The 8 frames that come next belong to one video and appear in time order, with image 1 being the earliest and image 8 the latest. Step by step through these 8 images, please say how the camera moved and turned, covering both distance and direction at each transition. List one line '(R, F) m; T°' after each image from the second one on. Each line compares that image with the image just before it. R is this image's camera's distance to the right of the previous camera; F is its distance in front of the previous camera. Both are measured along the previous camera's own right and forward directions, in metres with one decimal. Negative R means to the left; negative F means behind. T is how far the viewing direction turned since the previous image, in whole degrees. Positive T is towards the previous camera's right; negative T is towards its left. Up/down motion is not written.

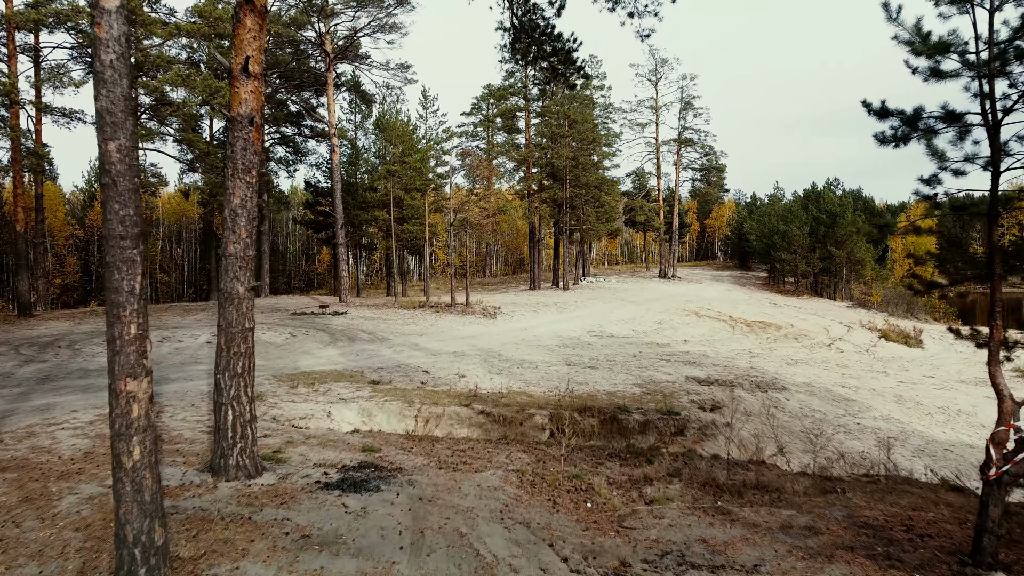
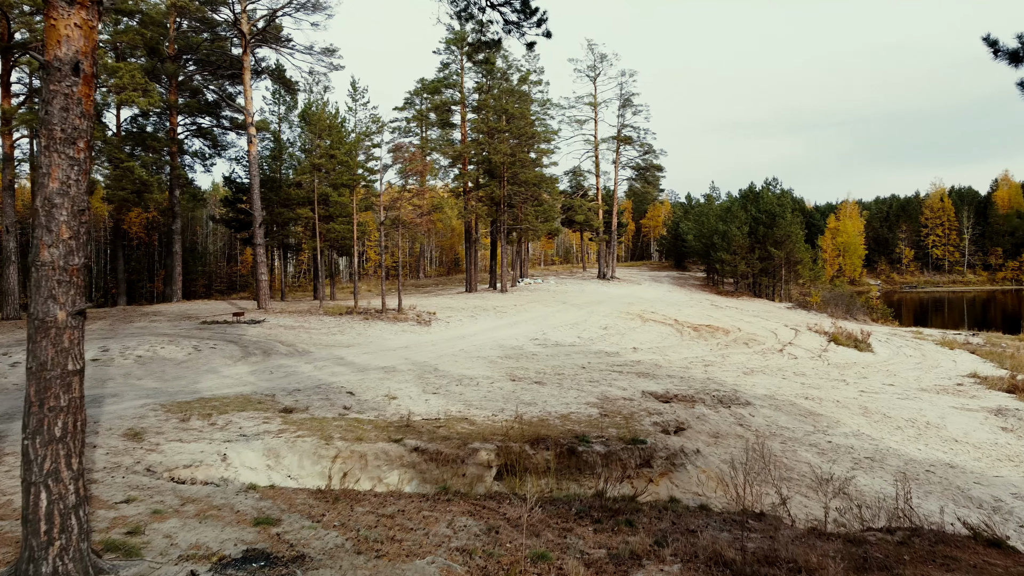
(0.0, +1.3) m; +4°
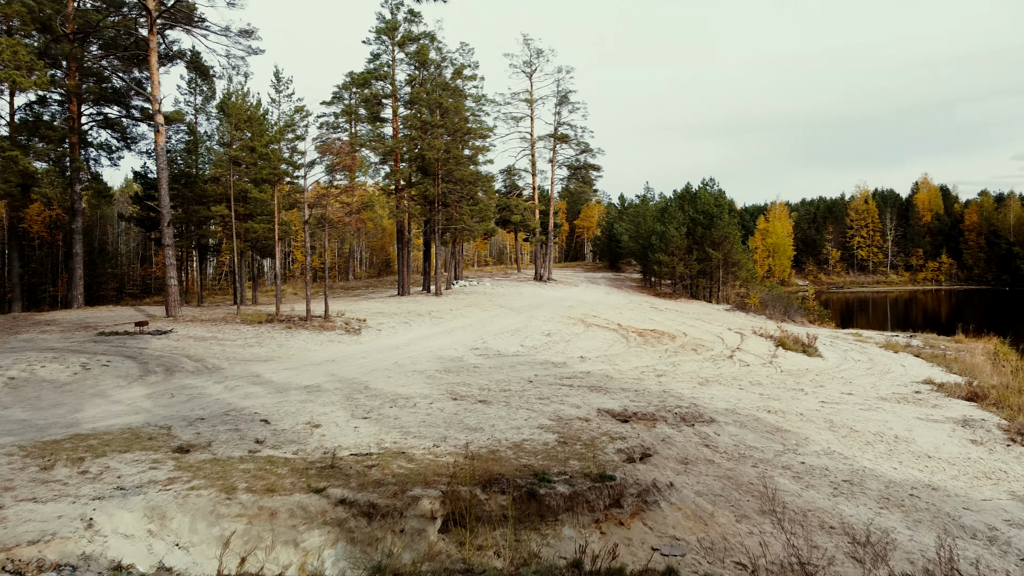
(-0.1, +1.1) m; +5°
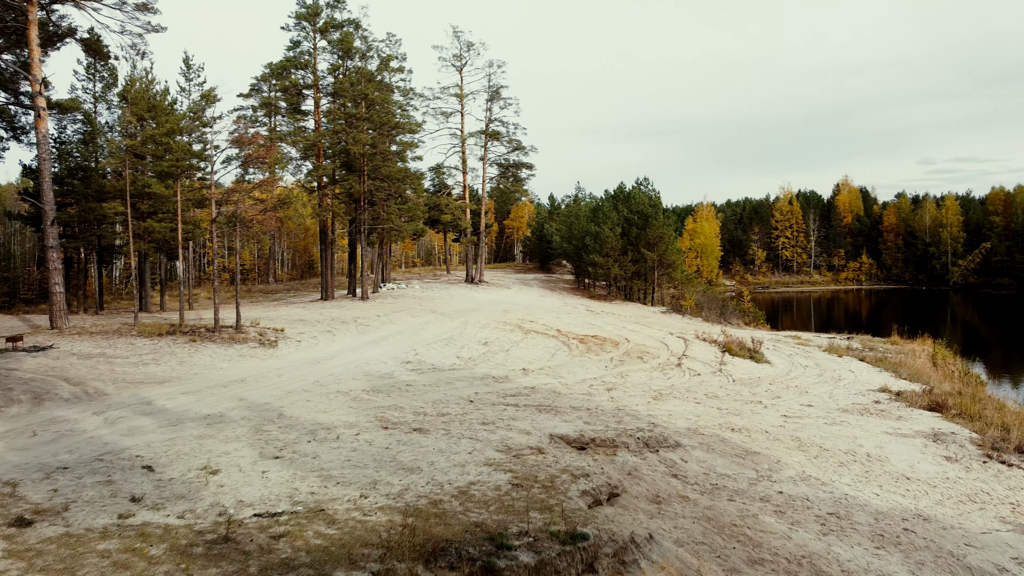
(-0.1, +1.3) m; +5°
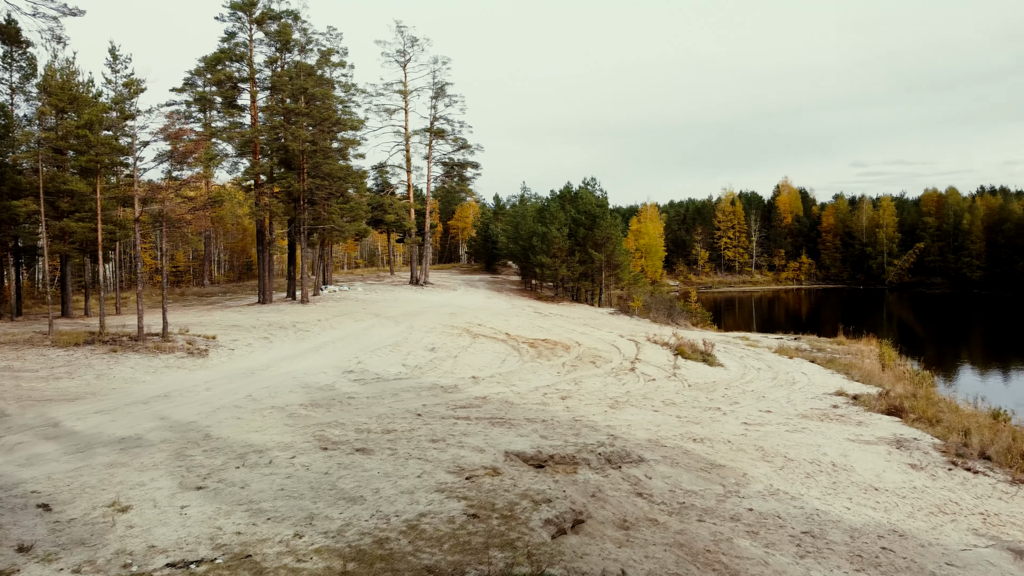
(-0.1, +0.6) m; +4°
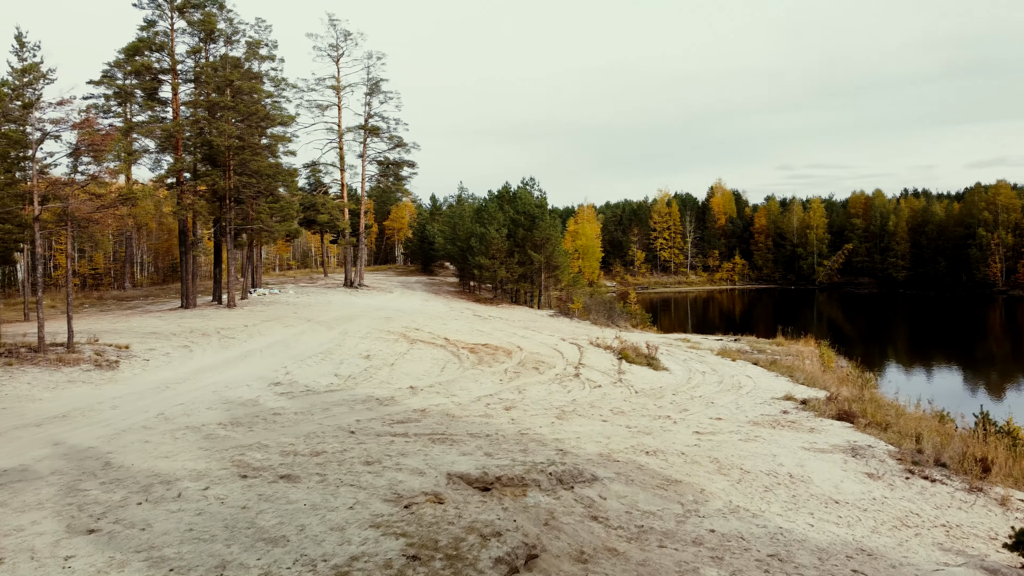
(0.0, +0.7) m; +4°
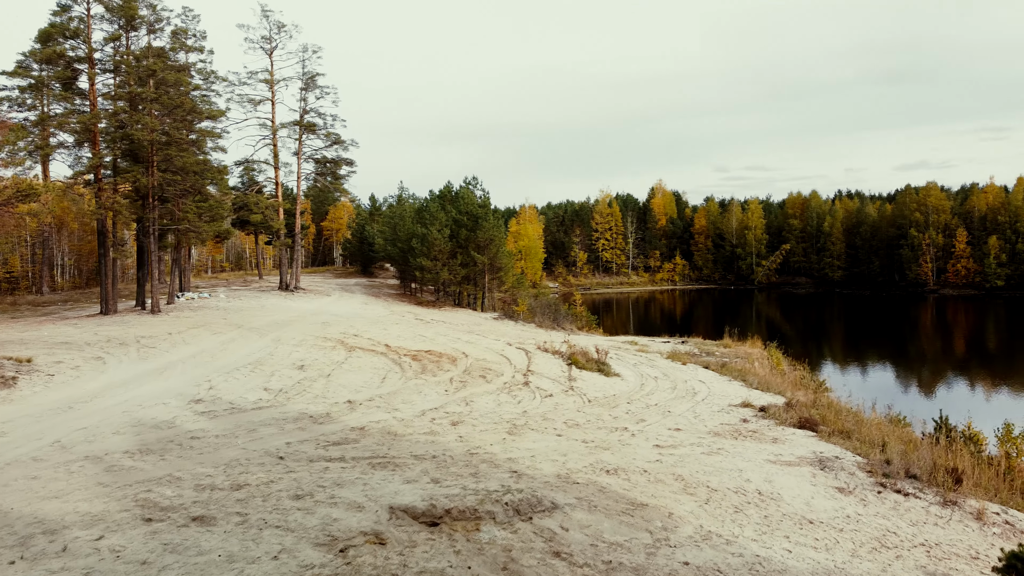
(-0.1, +0.8) m; +4°
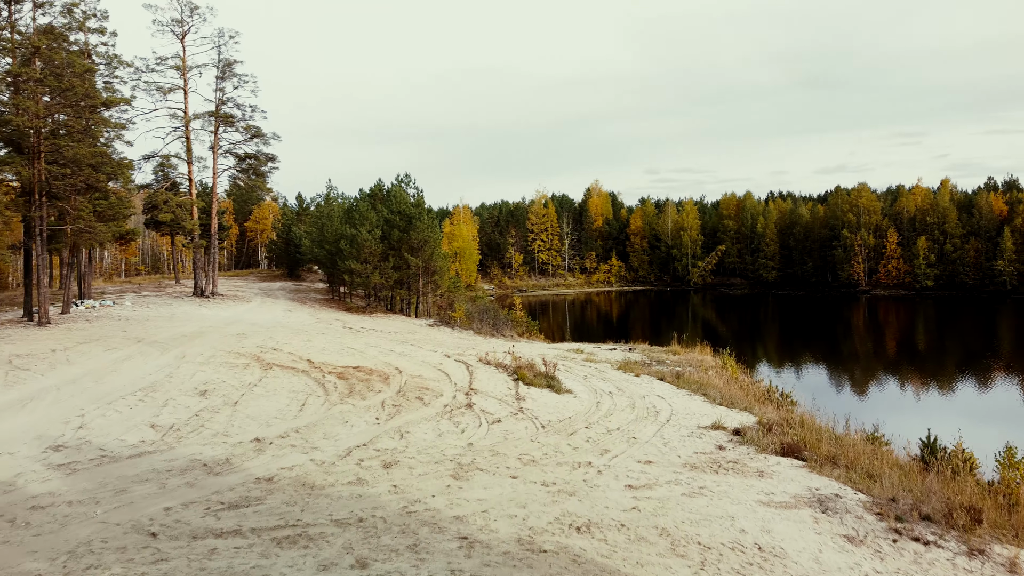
(-0.1, +1.7) m; +5°
